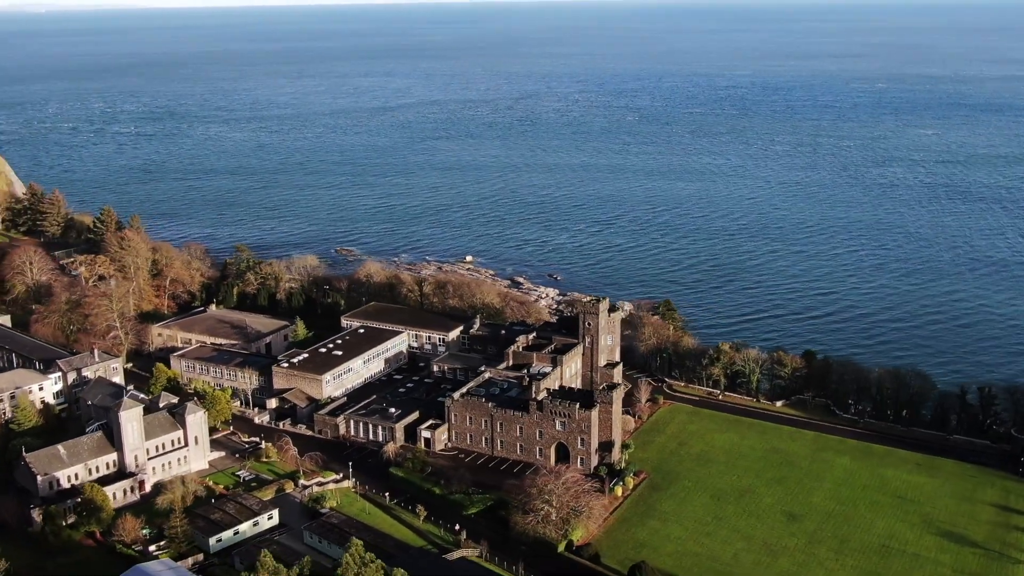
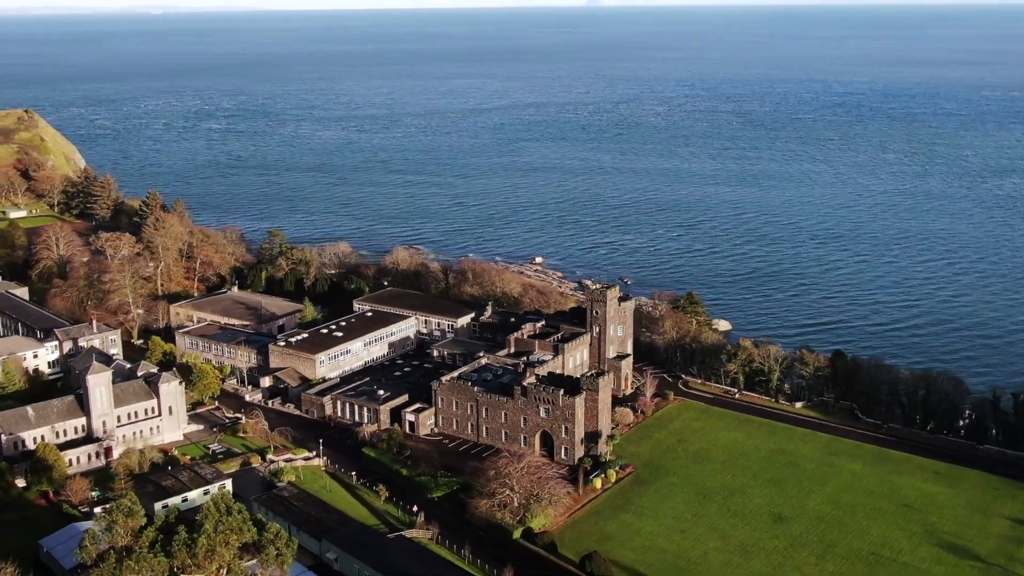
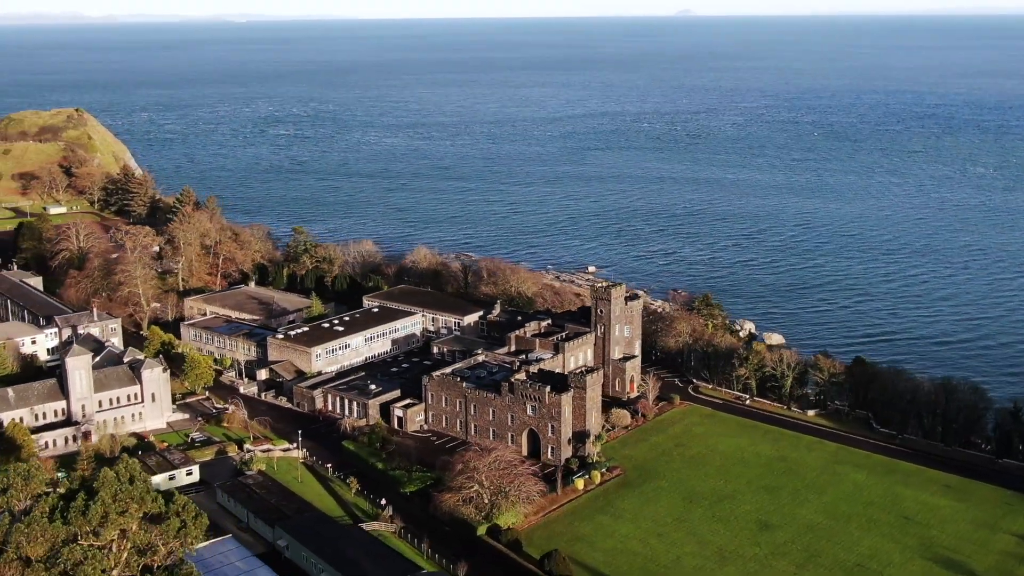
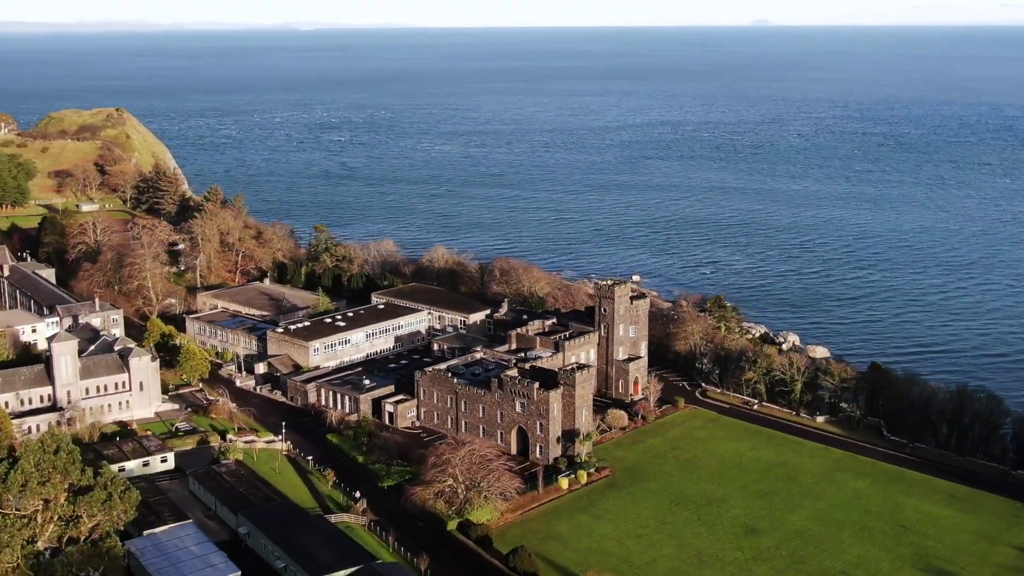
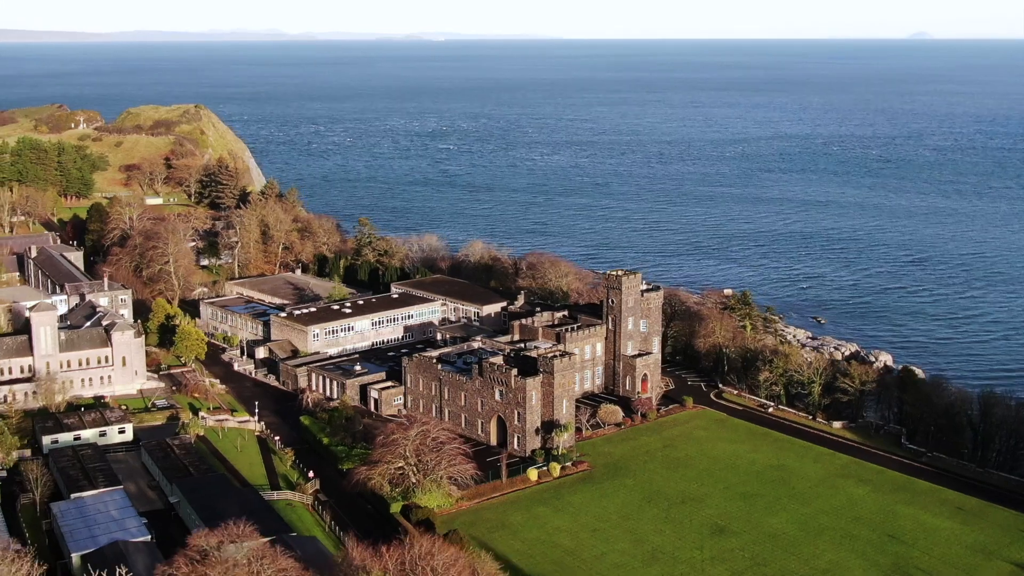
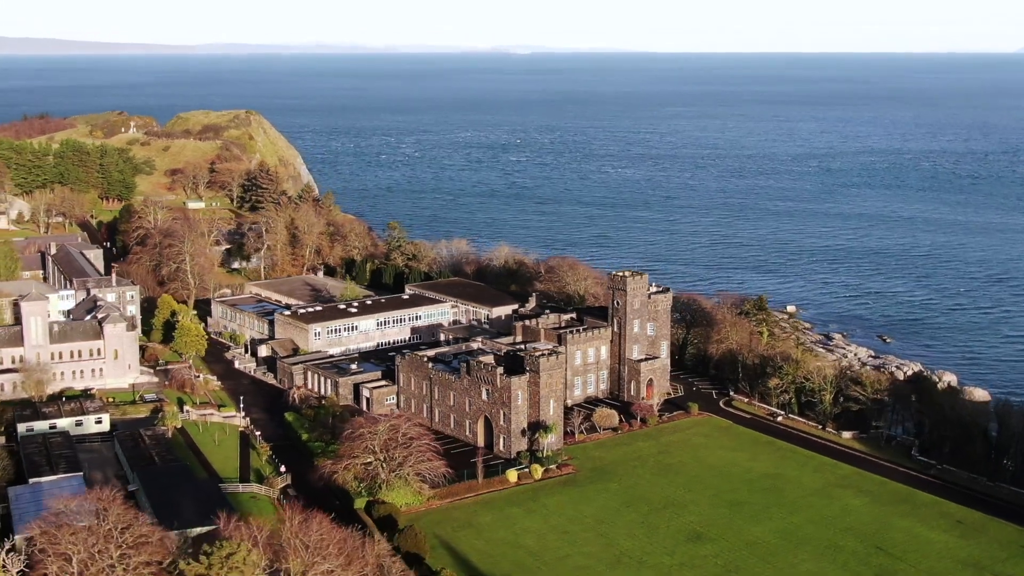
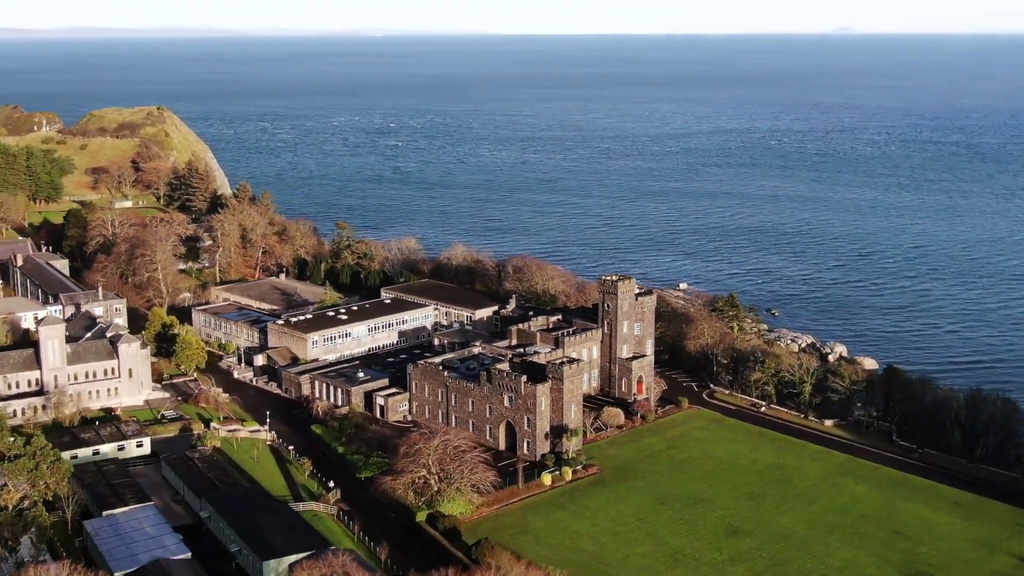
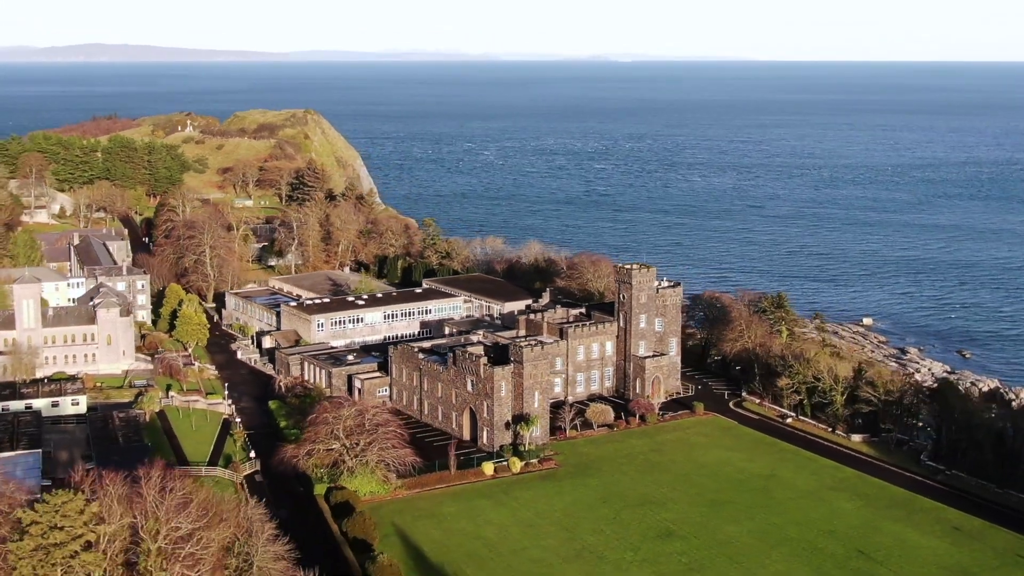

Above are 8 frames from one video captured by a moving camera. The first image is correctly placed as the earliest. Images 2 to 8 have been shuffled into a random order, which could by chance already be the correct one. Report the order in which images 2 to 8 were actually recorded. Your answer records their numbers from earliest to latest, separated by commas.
2, 3, 4, 7, 5, 6, 8
